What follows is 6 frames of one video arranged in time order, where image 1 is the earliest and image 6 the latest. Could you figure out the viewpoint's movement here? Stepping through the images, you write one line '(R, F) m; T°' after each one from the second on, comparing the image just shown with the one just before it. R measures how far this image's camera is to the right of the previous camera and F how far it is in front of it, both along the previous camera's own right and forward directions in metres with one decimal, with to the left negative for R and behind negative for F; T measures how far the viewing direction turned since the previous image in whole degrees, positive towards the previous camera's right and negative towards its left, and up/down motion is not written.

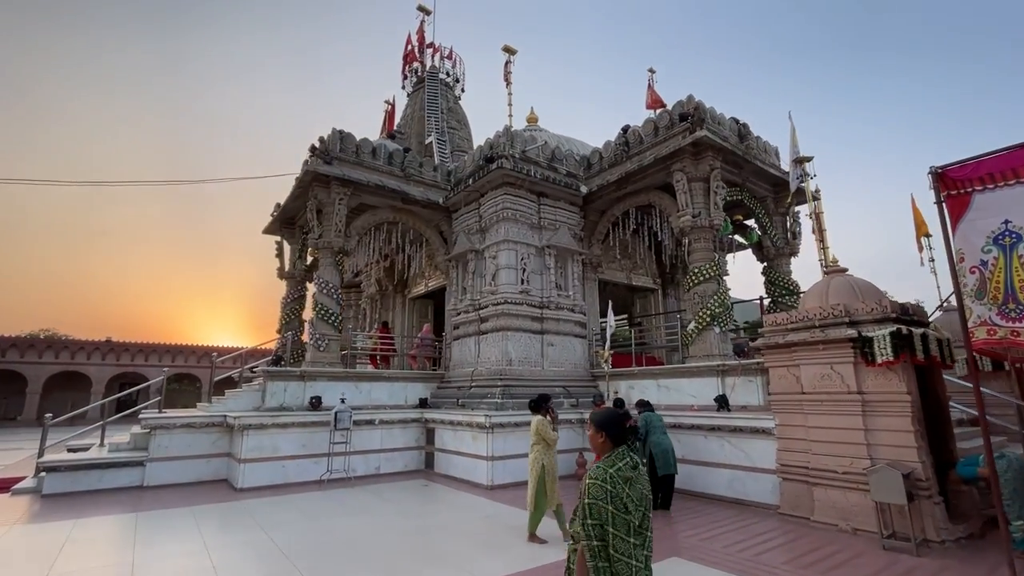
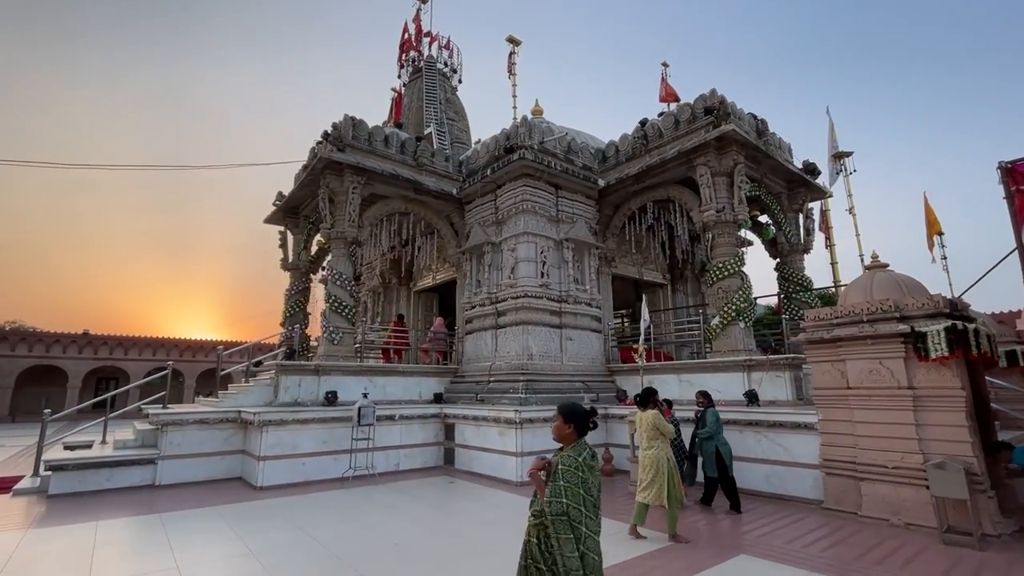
(-0.7, +0.2) m; +2°
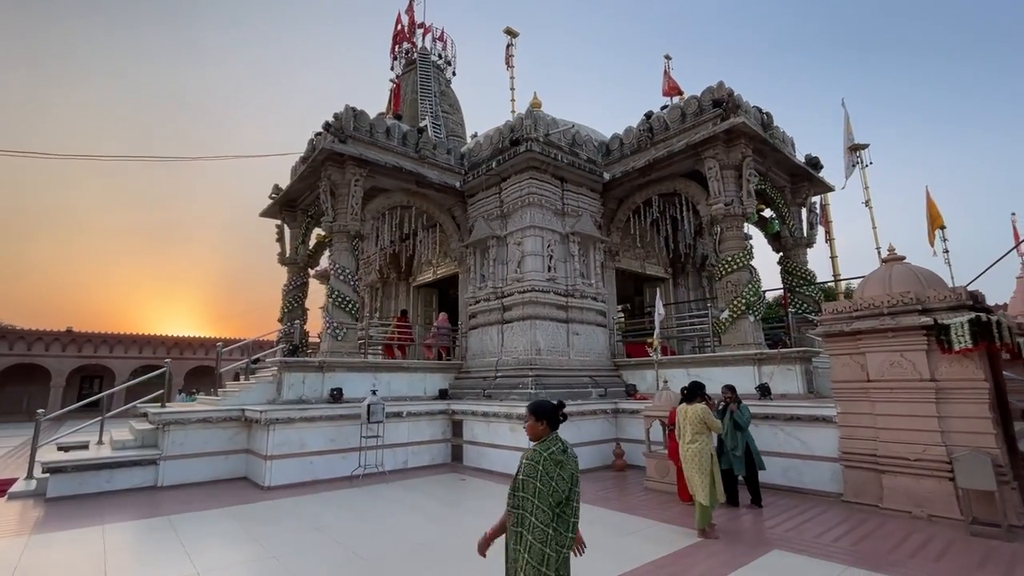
(-0.3, +0.1) m; +1°
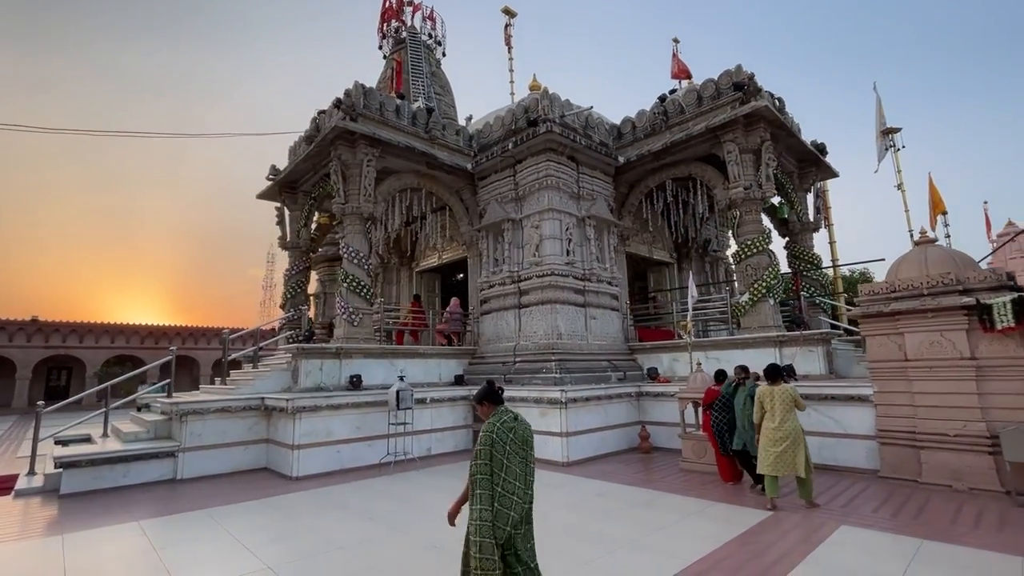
(-0.8, +0.1) m; +3°
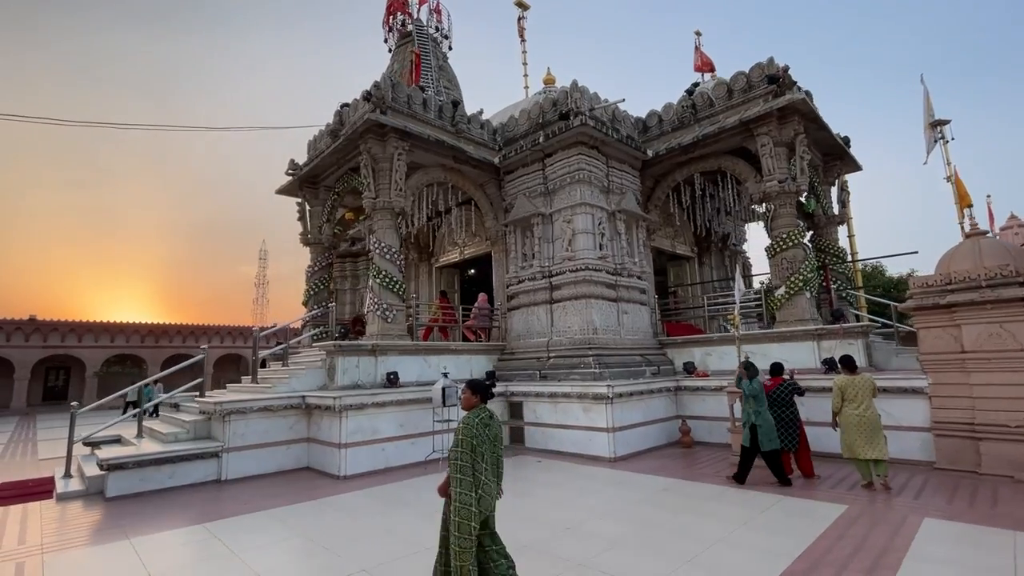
(-0.7, +0.1) m; +1°
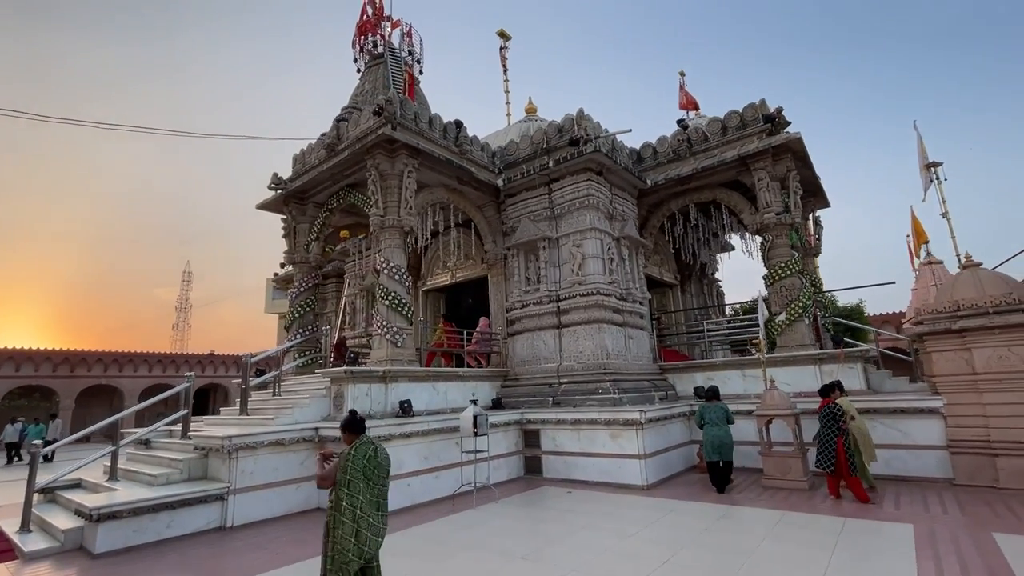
(-1.2, +0.3) m; +7°
